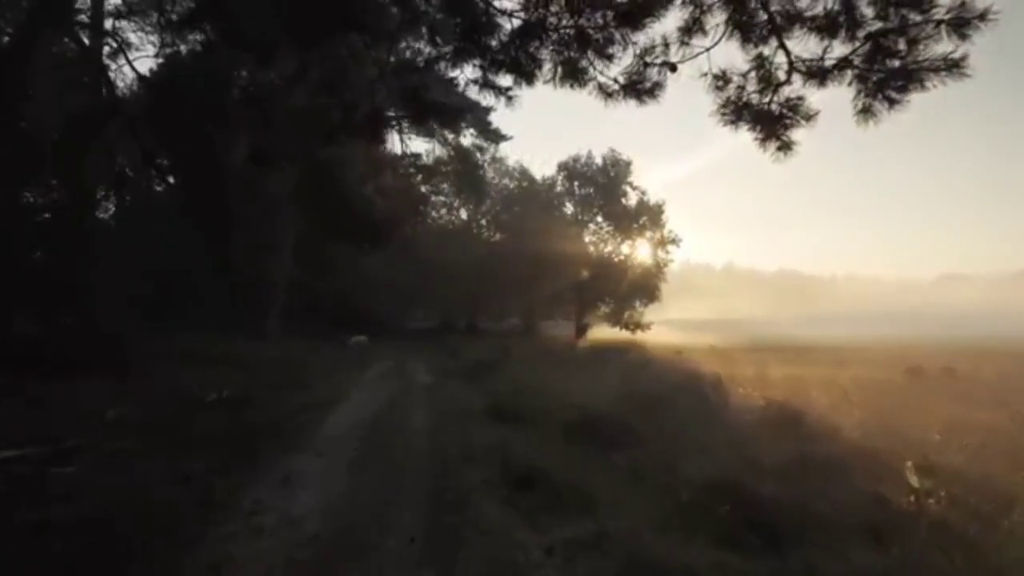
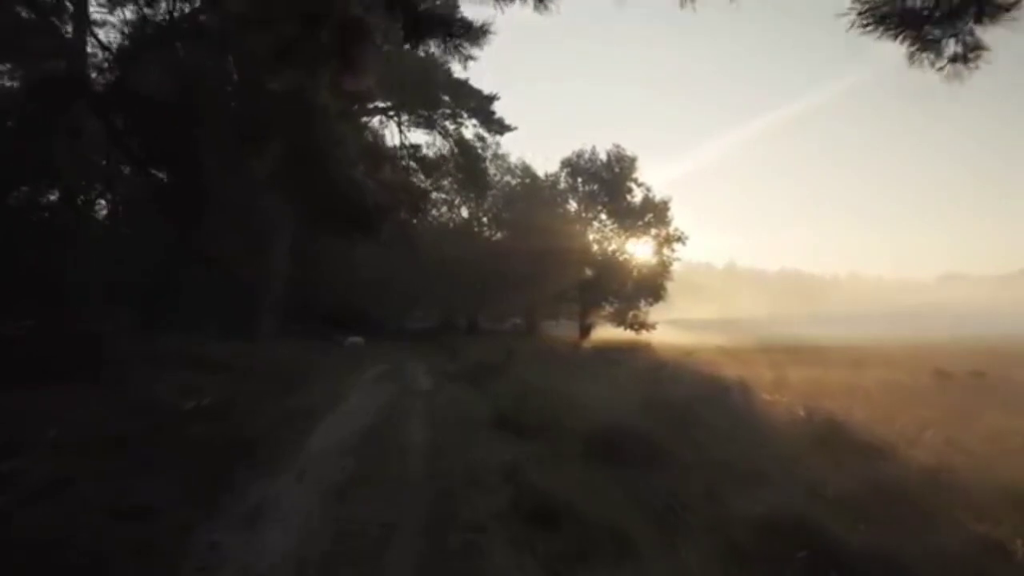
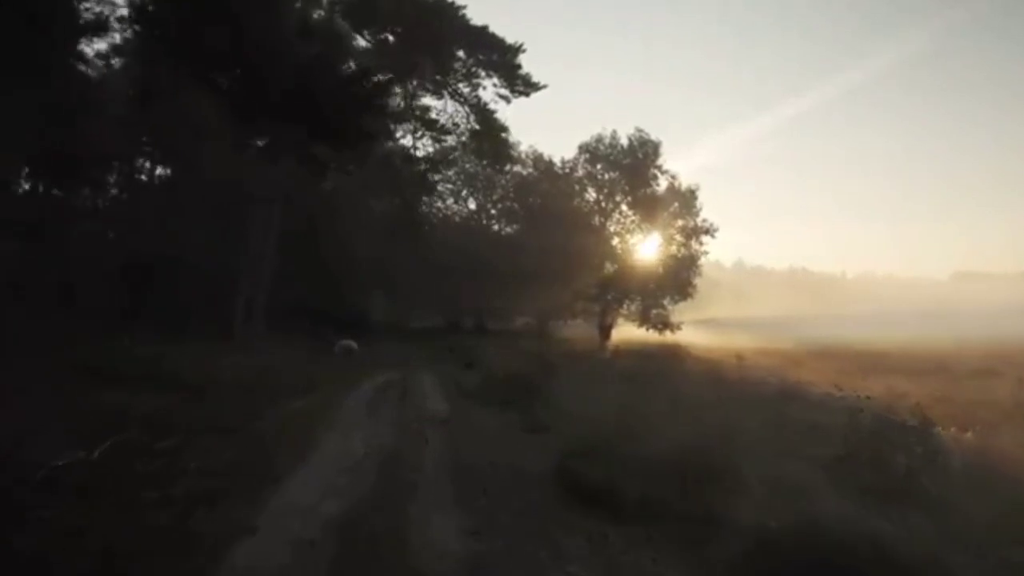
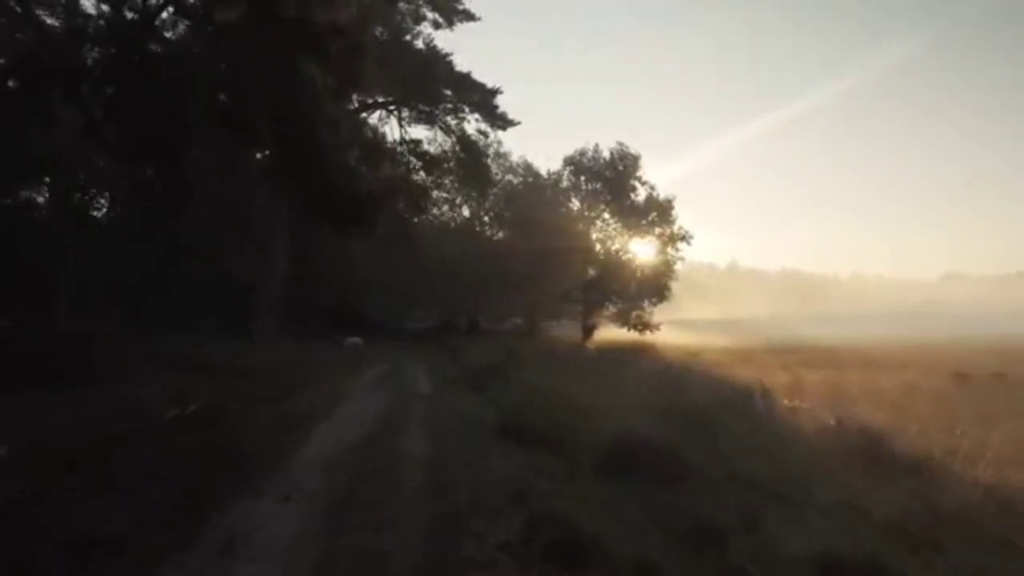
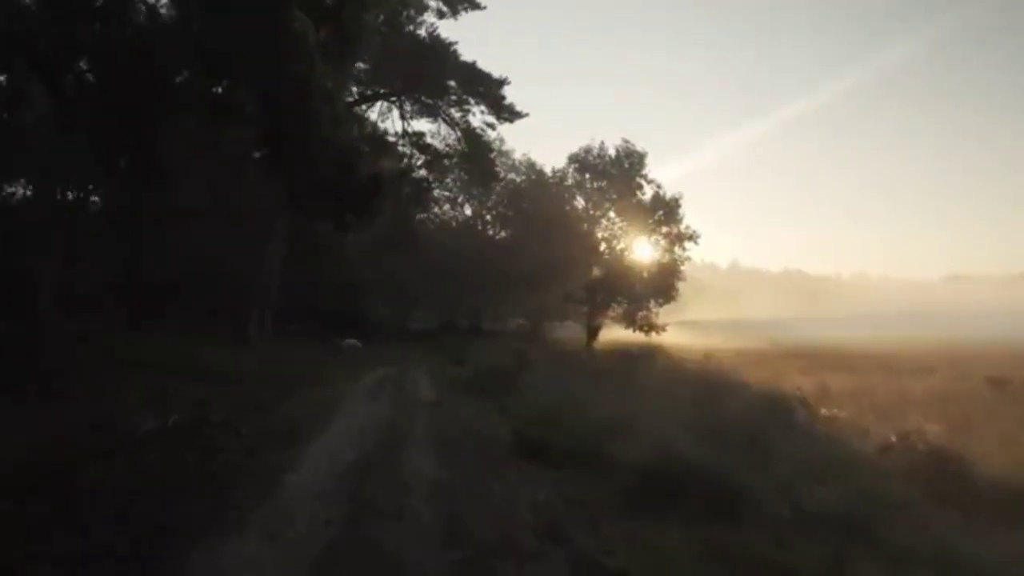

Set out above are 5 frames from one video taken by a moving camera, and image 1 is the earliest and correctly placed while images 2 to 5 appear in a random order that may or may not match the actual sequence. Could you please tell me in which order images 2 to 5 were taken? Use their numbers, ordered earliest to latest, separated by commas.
2, 4, 5, 3
